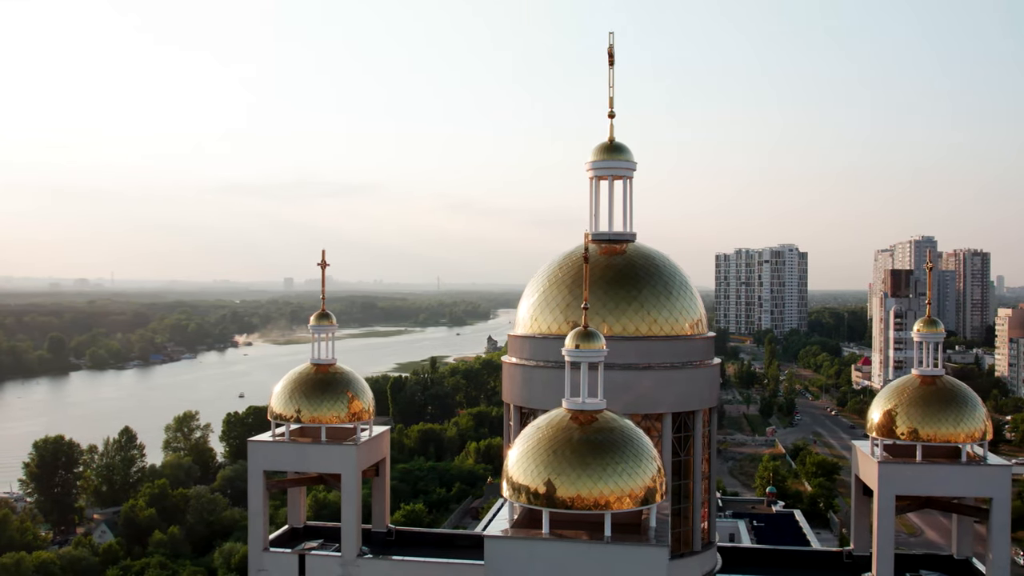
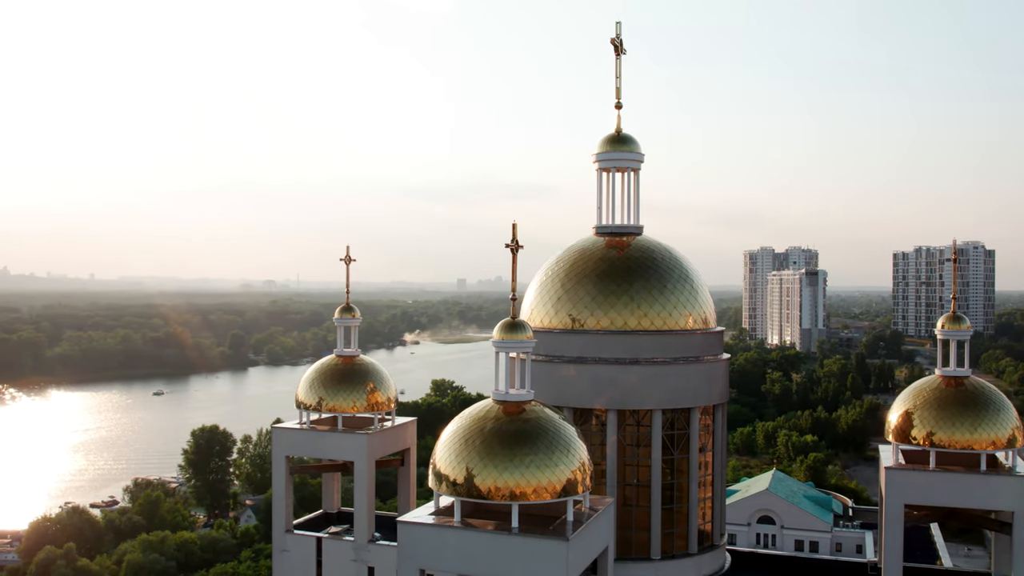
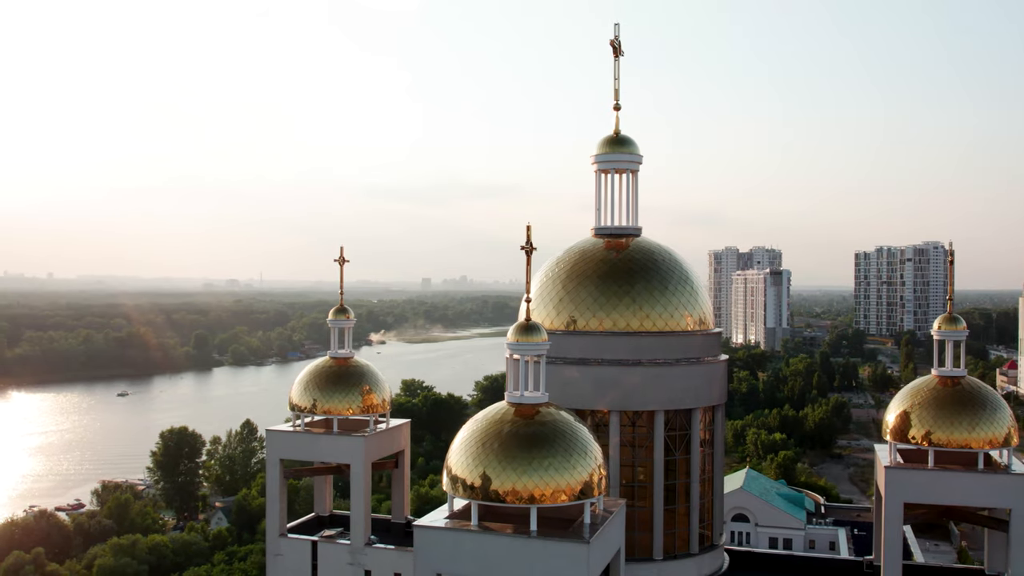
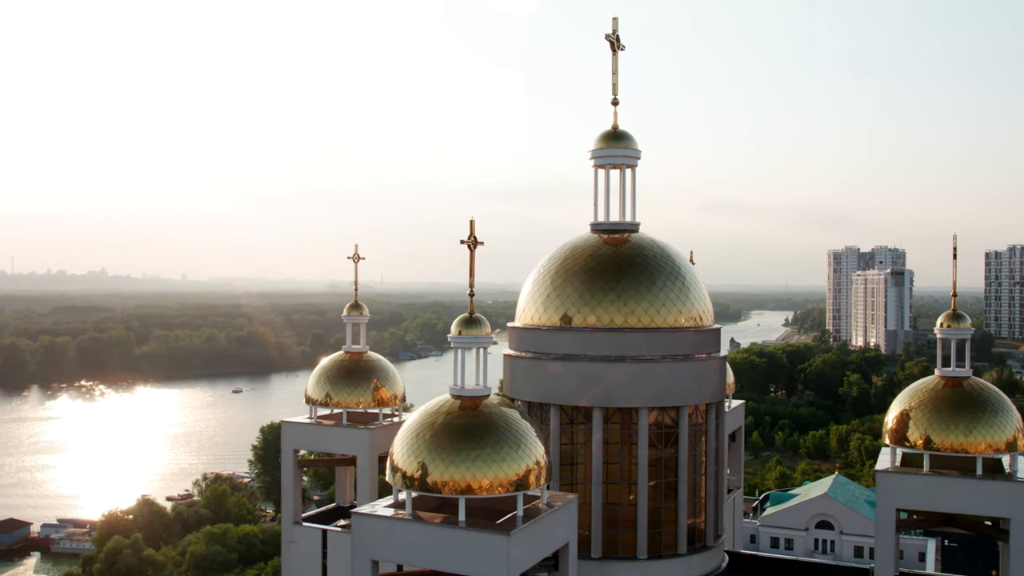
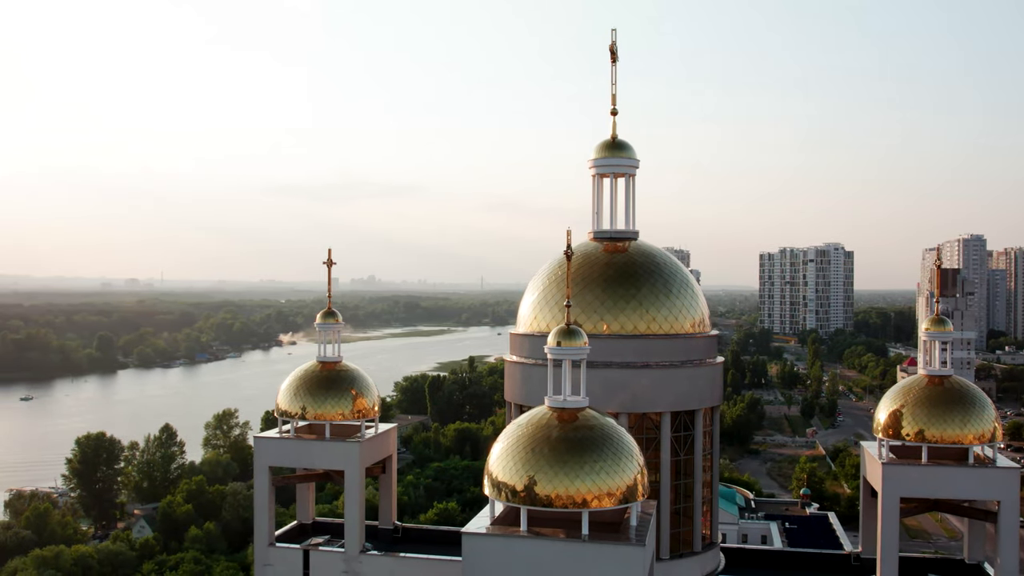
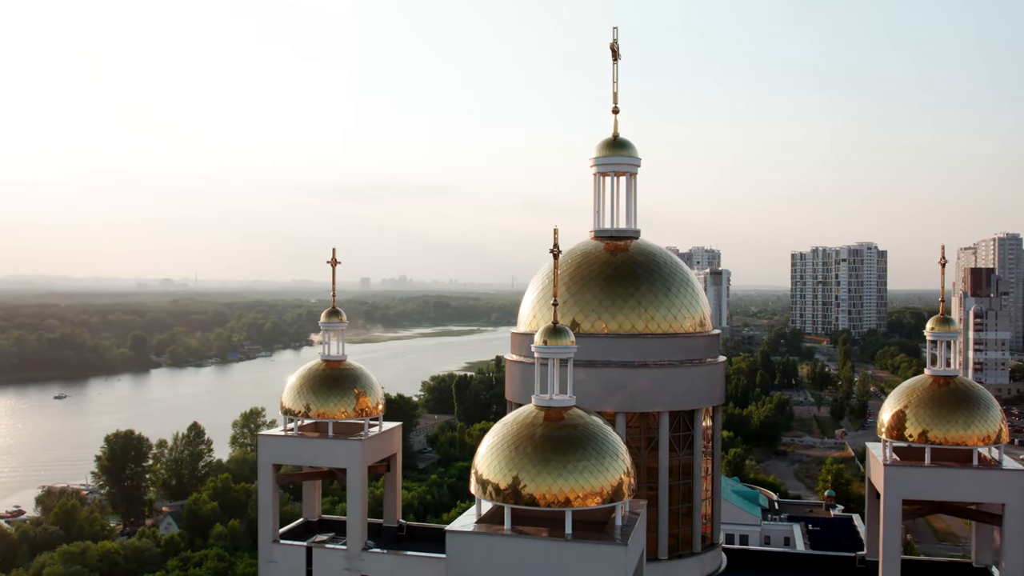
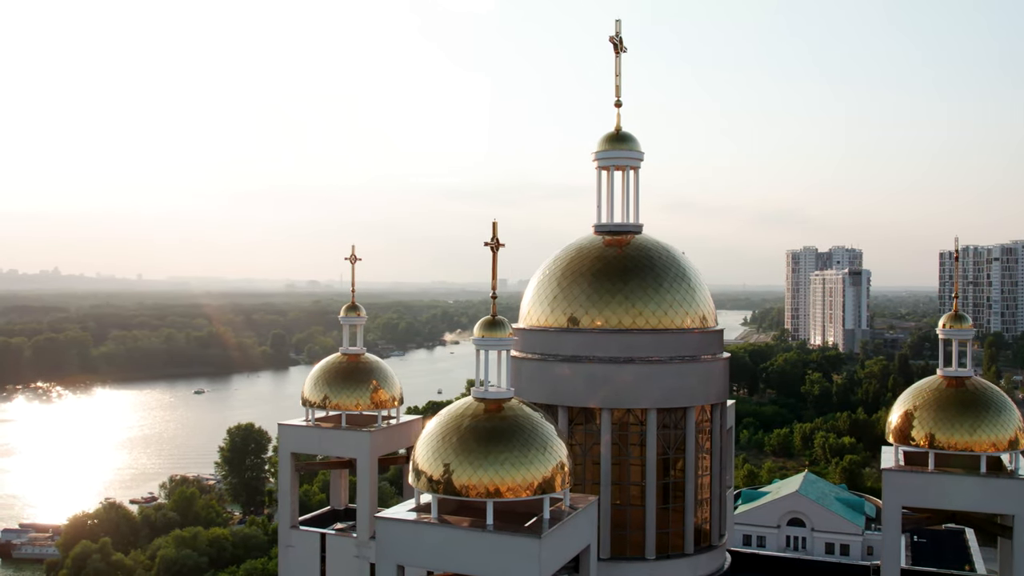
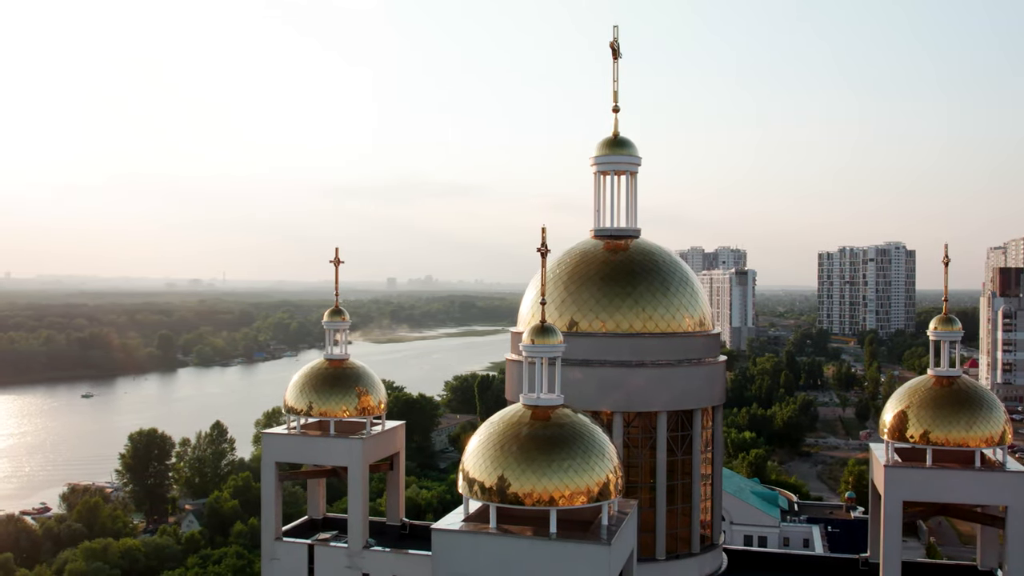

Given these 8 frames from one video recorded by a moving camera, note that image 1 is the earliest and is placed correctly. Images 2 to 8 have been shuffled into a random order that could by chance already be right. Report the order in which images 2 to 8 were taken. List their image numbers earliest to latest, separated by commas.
5, 6, 8, 3, 2, 7, 4
